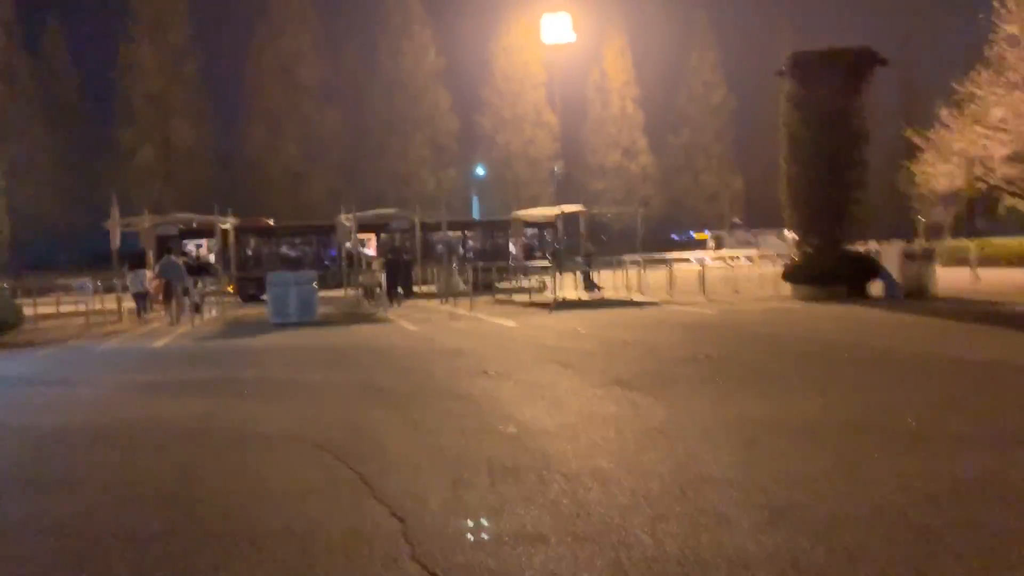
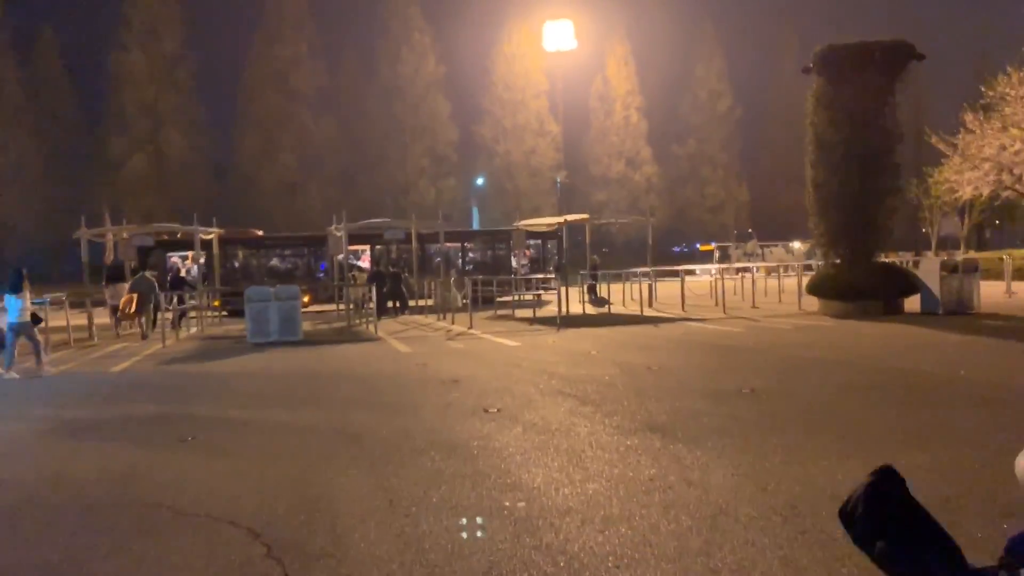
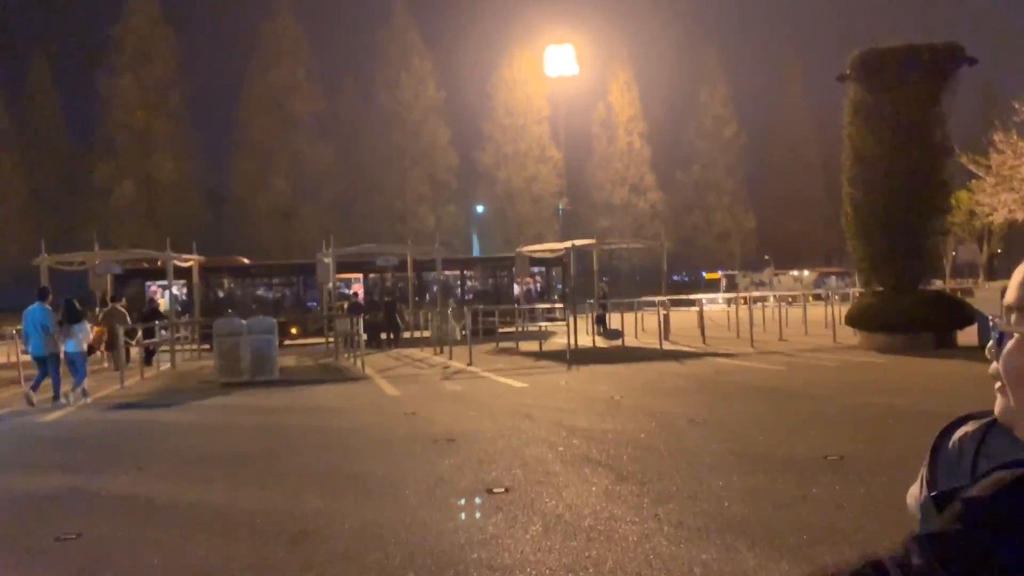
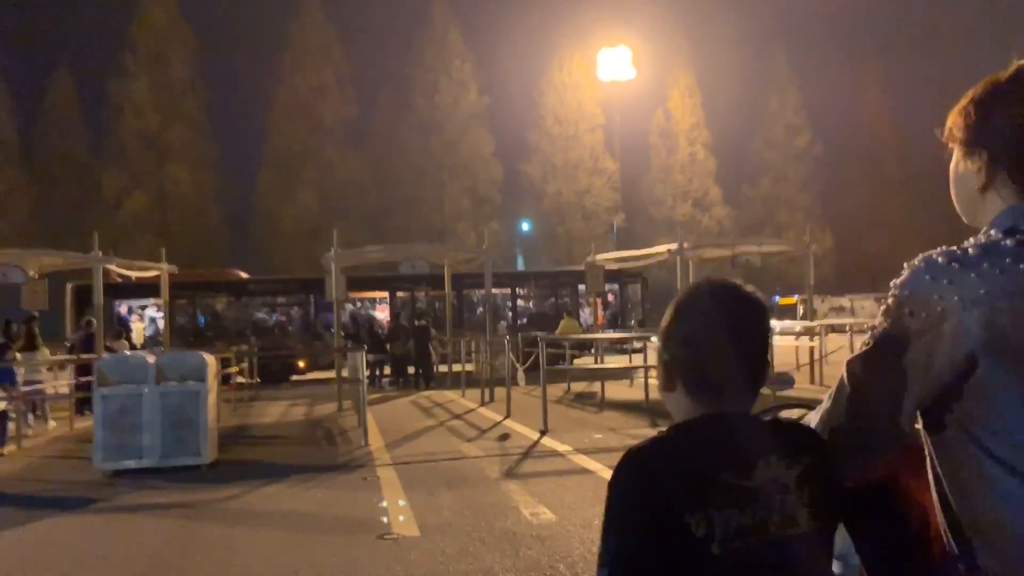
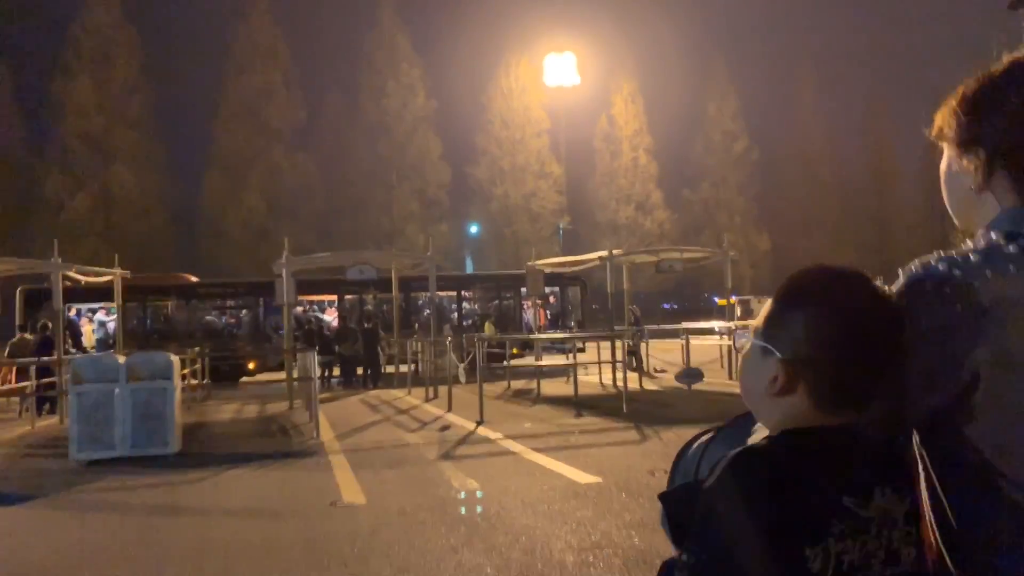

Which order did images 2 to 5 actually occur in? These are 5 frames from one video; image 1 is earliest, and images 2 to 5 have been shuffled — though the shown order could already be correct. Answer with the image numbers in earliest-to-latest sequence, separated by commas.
2, 3, 5, 4
